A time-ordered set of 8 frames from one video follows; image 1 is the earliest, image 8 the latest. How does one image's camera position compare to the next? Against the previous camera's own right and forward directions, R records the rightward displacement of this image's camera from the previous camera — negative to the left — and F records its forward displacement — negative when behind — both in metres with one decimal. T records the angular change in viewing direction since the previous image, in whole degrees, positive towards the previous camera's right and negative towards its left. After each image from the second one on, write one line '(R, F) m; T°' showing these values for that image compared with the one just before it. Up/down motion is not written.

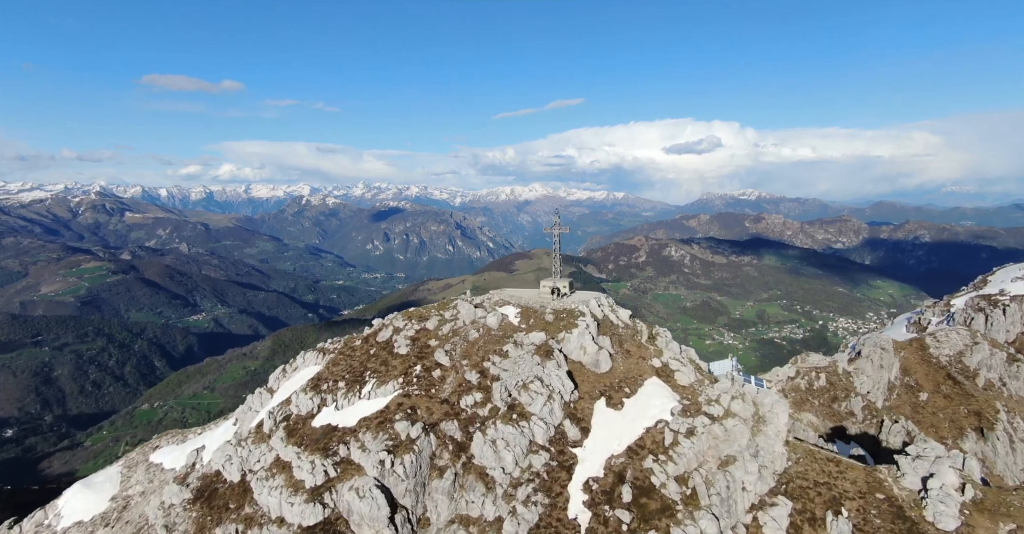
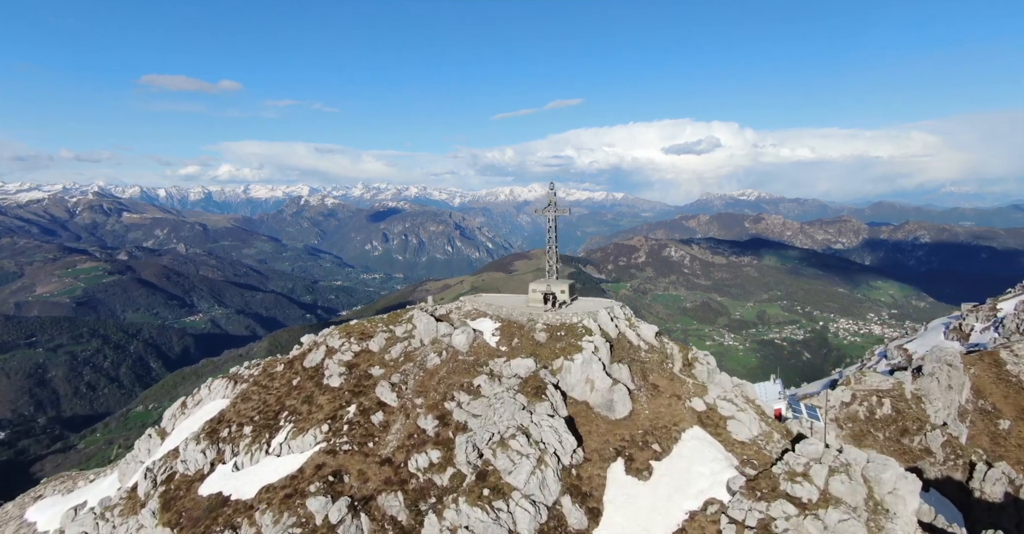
(+0.6, +6.4) m; 0°
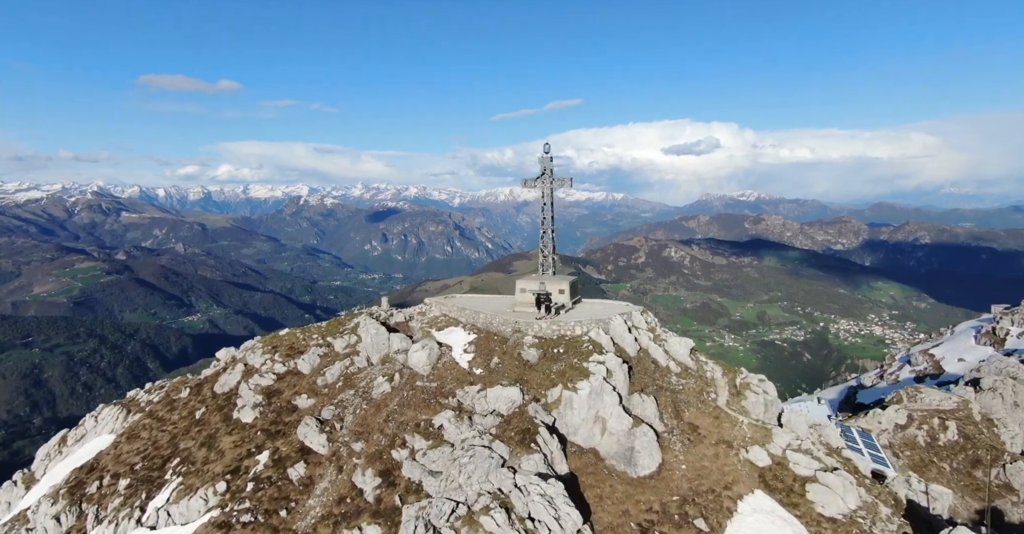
(+0.4, +4.3) m; 0°
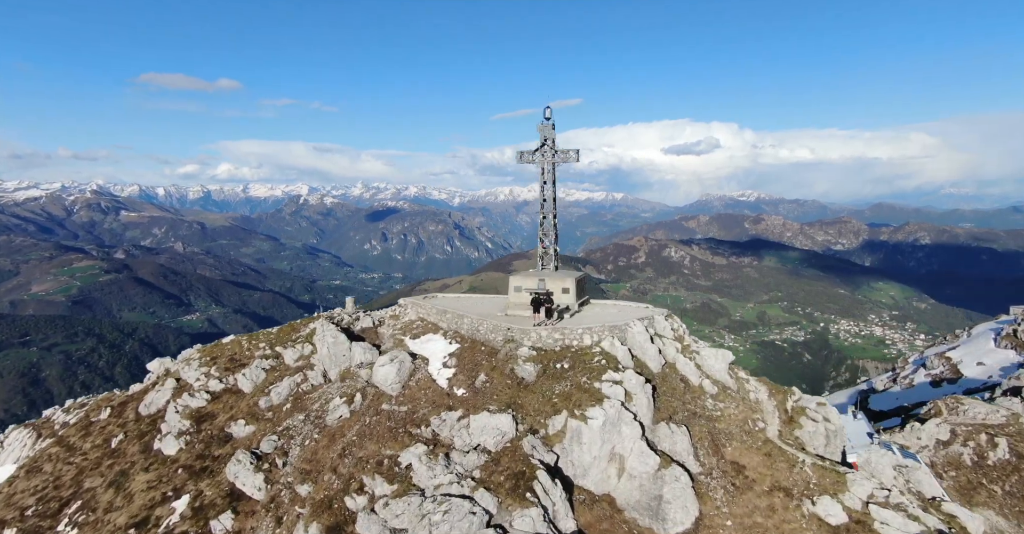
(-0.1, +2.2) m; 0°
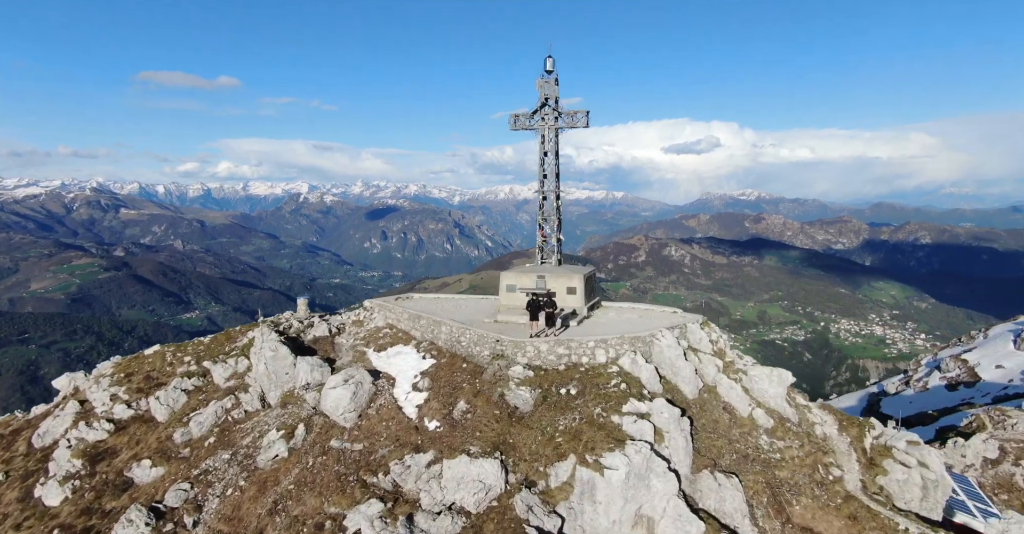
(-0.4, +2.3) m; 0°
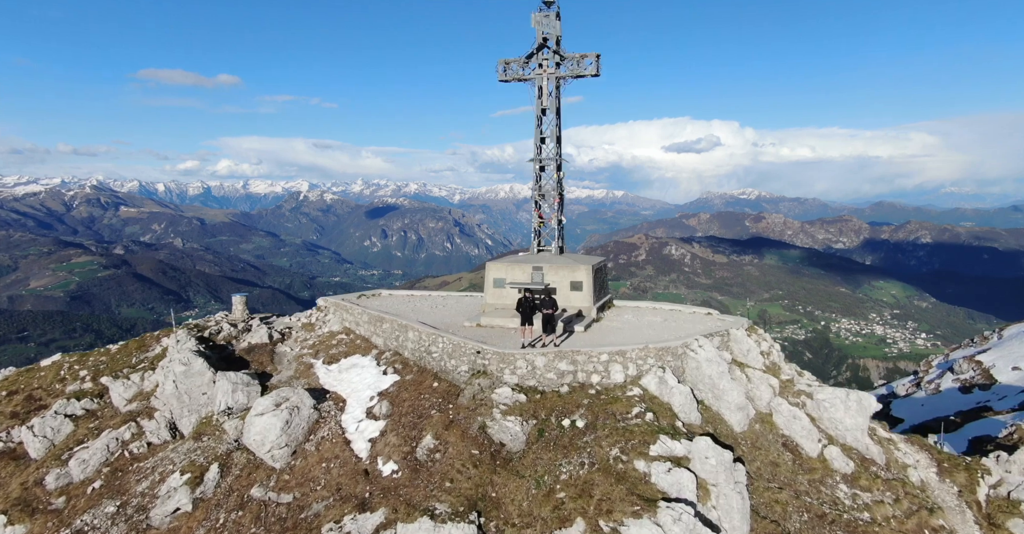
(-0.1, +1.9) m; 0°
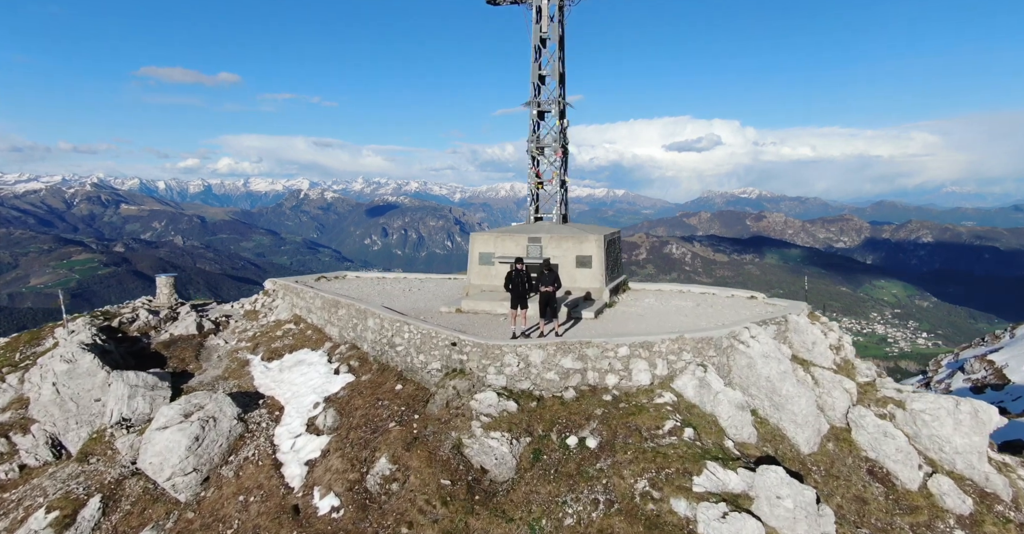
(+0.3, -0.5) m; 0°
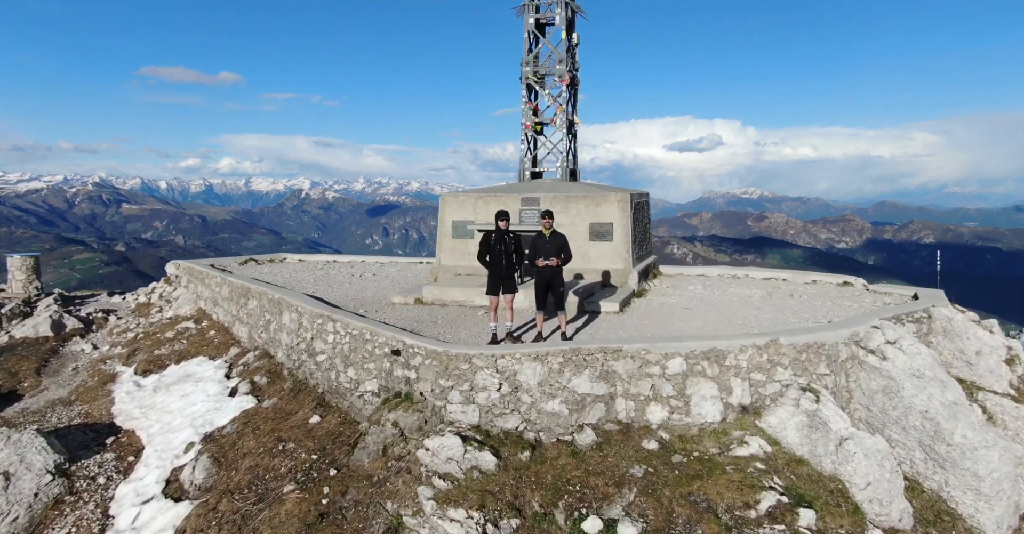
(+0.2, +2.9) m; 0°
